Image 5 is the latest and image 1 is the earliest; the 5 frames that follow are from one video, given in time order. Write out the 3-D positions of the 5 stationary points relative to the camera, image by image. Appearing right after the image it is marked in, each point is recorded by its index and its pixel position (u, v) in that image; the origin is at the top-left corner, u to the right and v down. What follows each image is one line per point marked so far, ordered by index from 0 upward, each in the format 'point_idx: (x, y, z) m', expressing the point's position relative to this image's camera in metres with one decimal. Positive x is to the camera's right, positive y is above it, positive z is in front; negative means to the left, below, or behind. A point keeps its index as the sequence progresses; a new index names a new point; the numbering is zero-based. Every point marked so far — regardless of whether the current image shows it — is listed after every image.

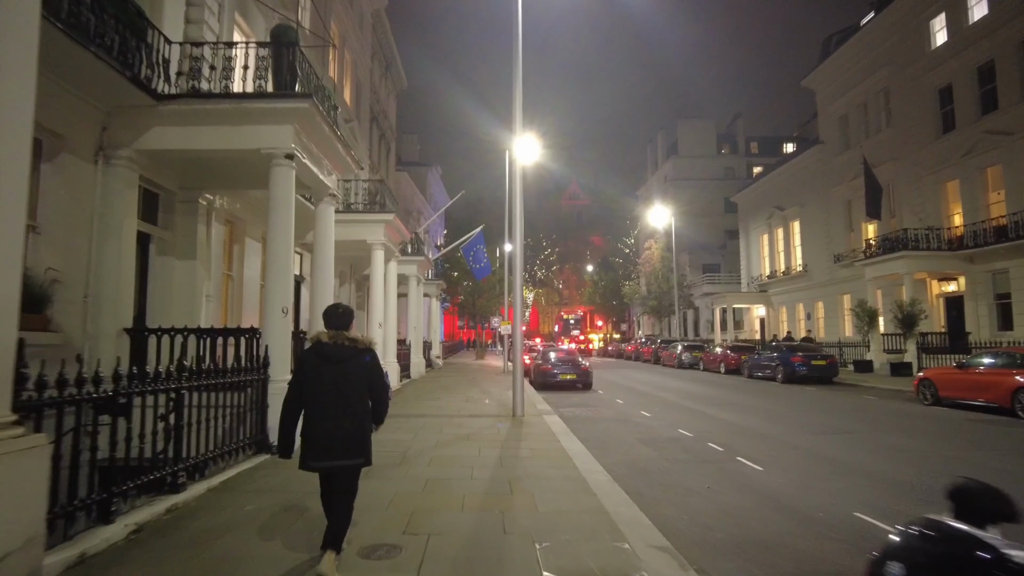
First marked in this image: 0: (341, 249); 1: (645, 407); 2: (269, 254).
0: (-5.1, +1.2, +19.0) m
1: (+3.3, -3.0, +15.7) m
2: (-3.5, +0.5, +9.0) m
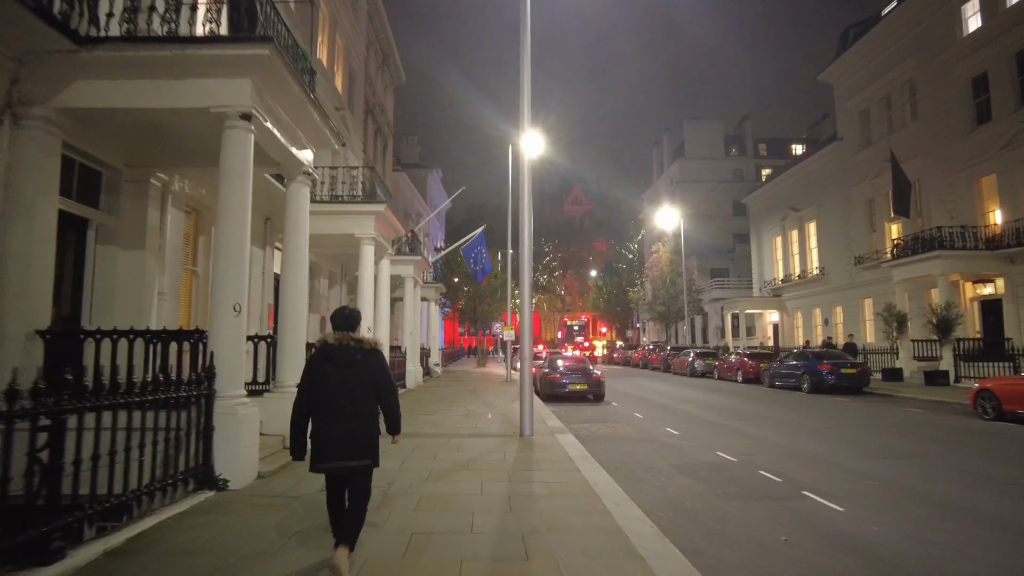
0: (-5.0, +1.1, +17.2) m
1: (+3.4, -3.0, +13.8) m
2: (-3.4, +0.6, +7.3) m
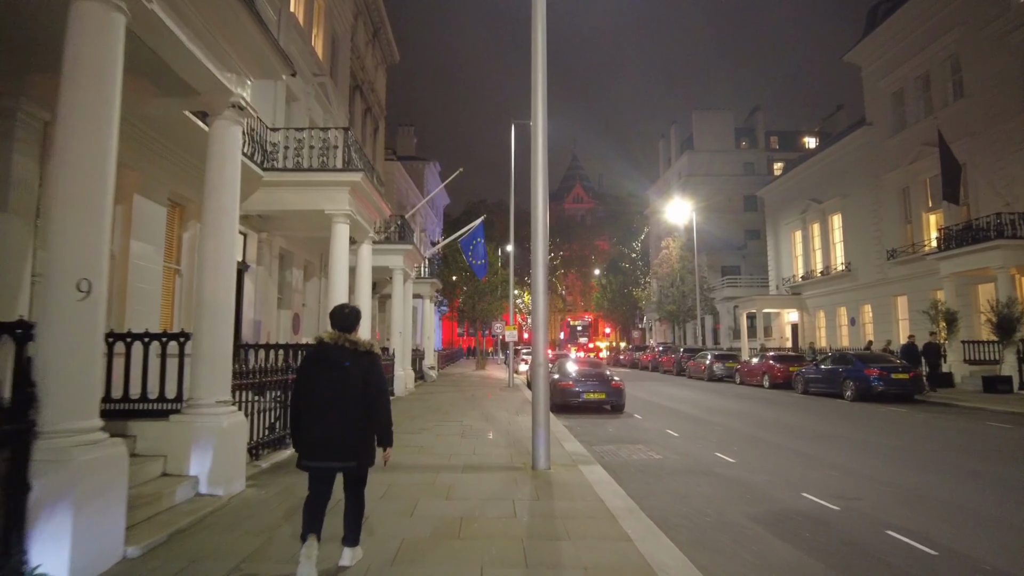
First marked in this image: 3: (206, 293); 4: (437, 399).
0: (-4.8, +1.4, +14.5) m
1: (+3.6, -2.7, +11.1) m
2: (-3.2, +0.8, +4.5) m
3: (-3.2, -0.1, +6.8) m
4: (-2.2, -3.2, +18.2) m
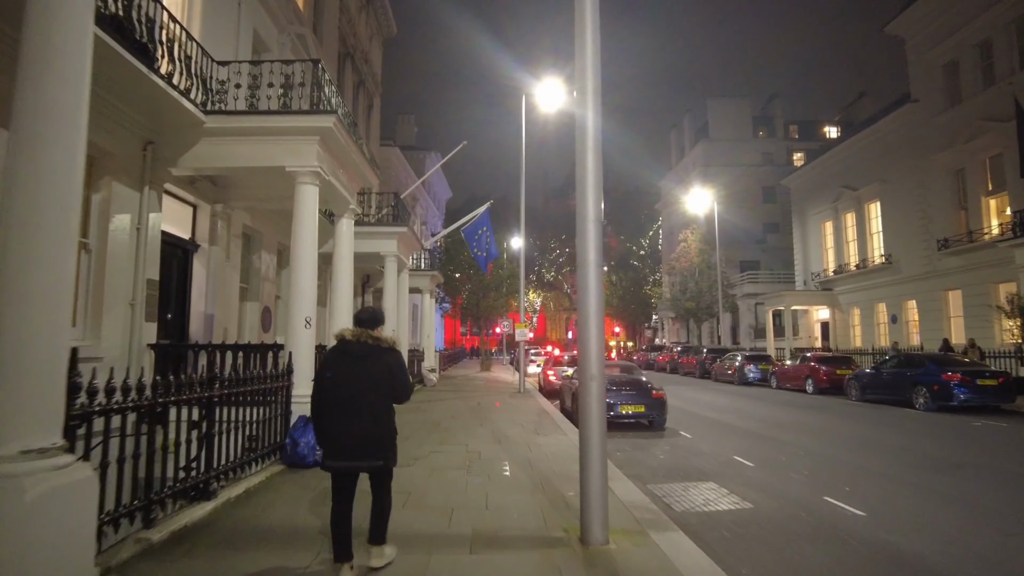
0: (-4.5, +1.6, +11.5) m
1: (+3.9, -2.5, +8.1) m
2: (-2.9, +1.1, +1.6) m
3: (-2.9, +0.2, +3.8) m
4: (-1.8, -2.9, +15.2) m
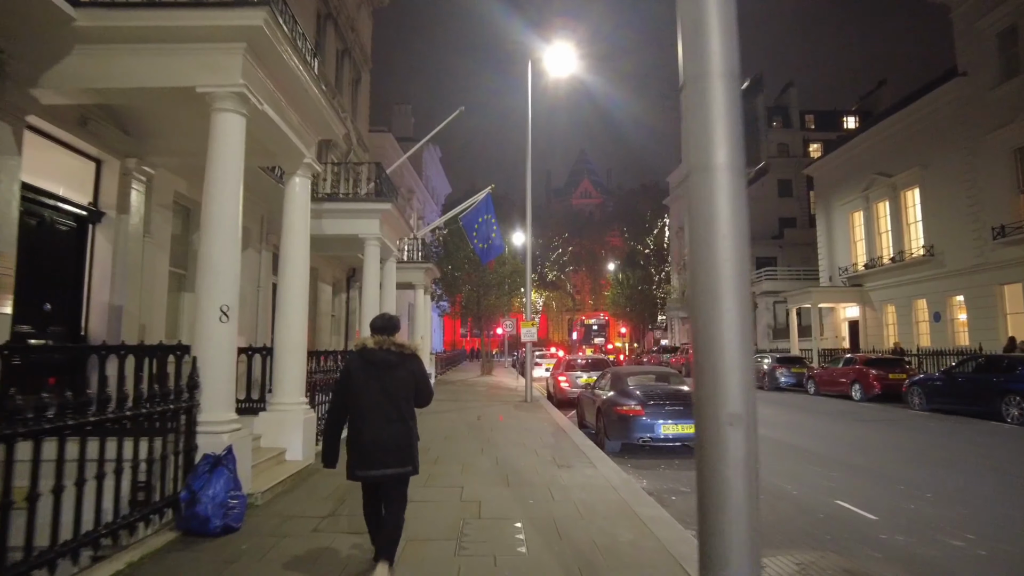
0: (-4.4, +1.9, +8.7) m
1: (+4.0, -2.2, +5.2) m
2: (-2.8, +1.3, -1.3) m
3: (-2.8, +0.4, +0.9) m
4: (-1.7, -2.7, +12.4) m
